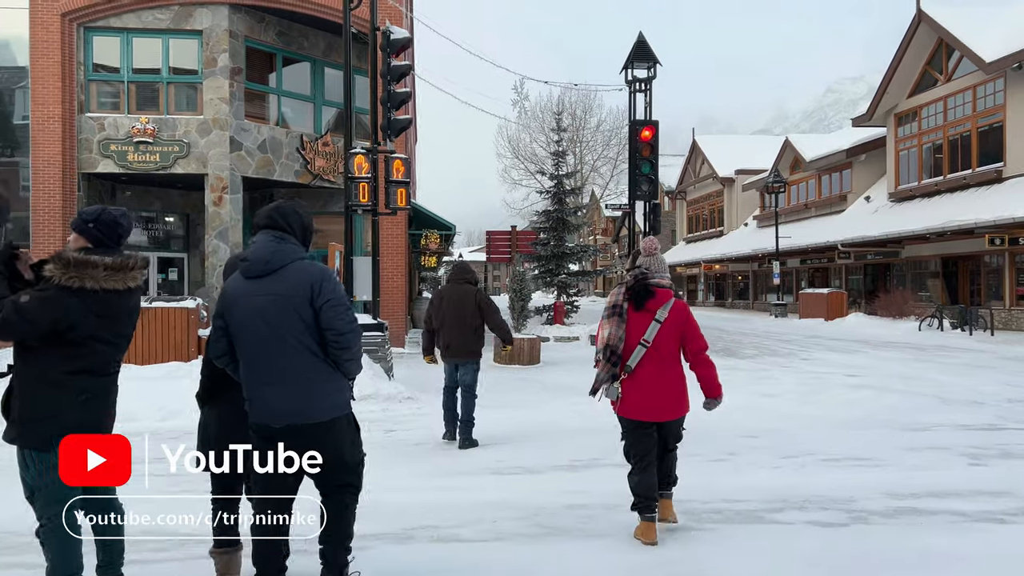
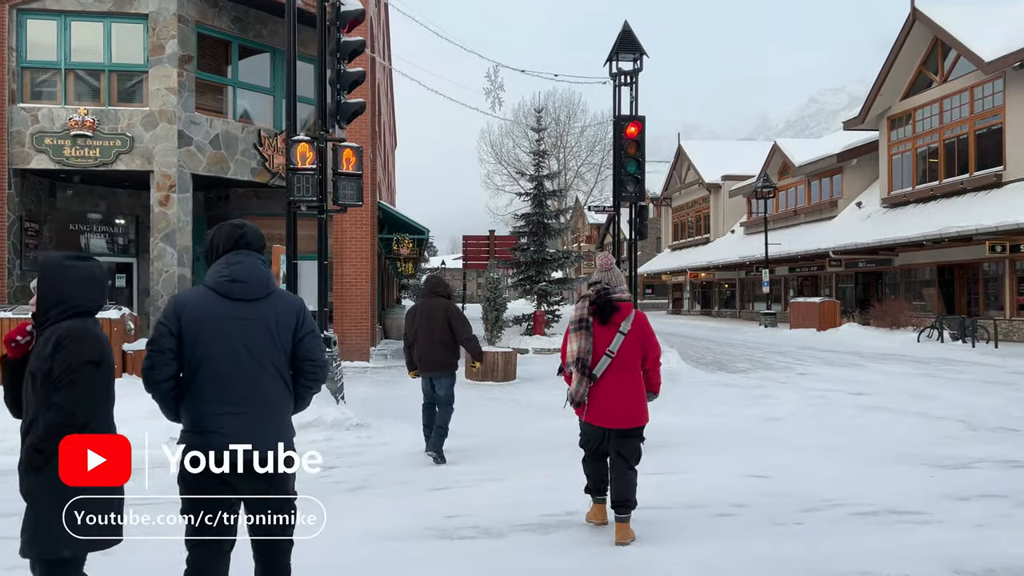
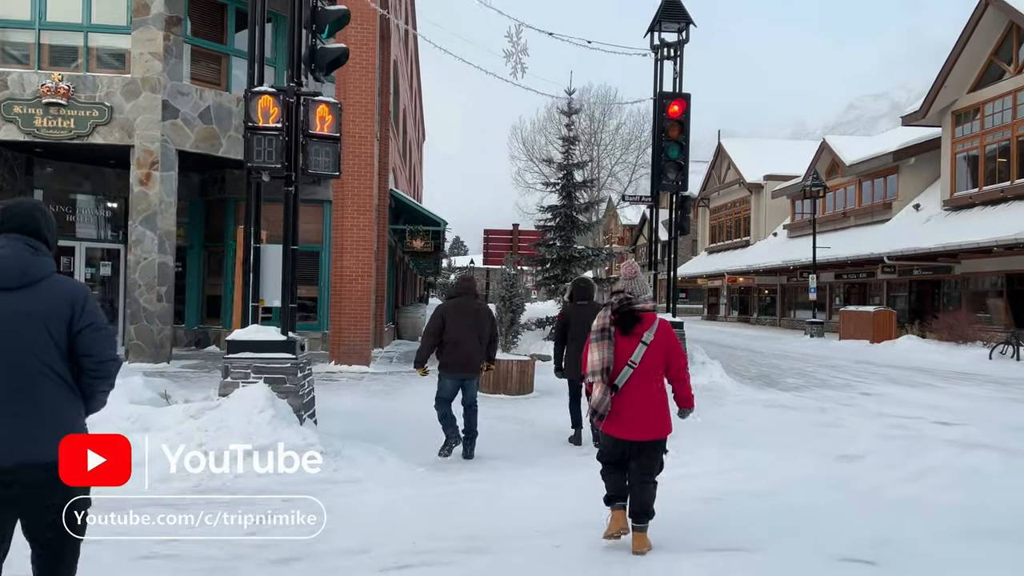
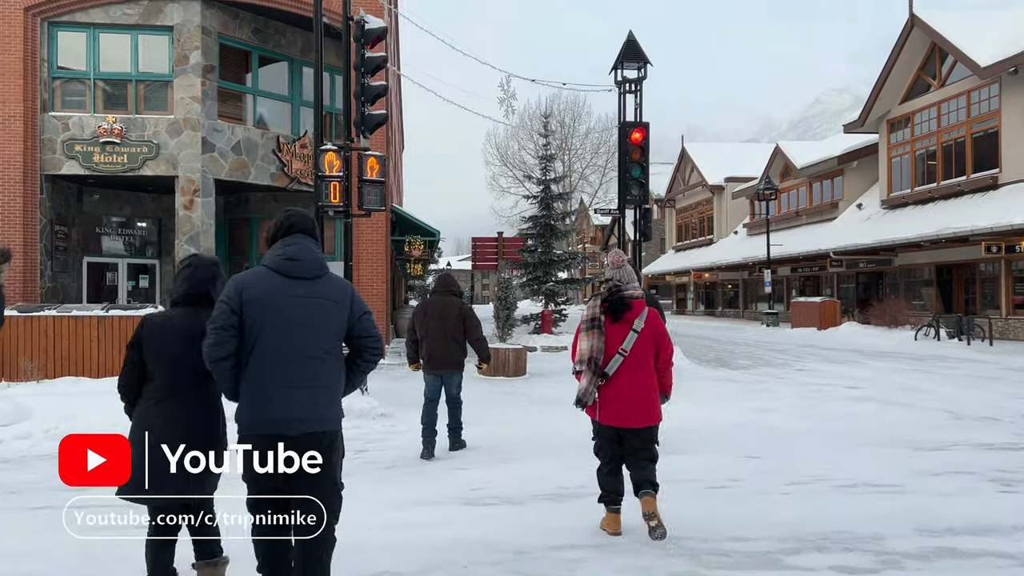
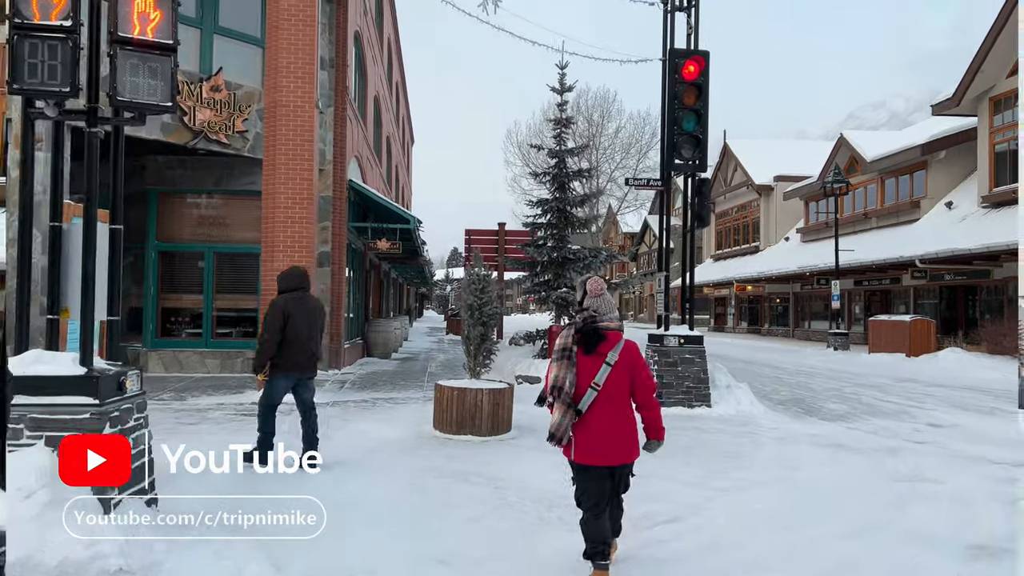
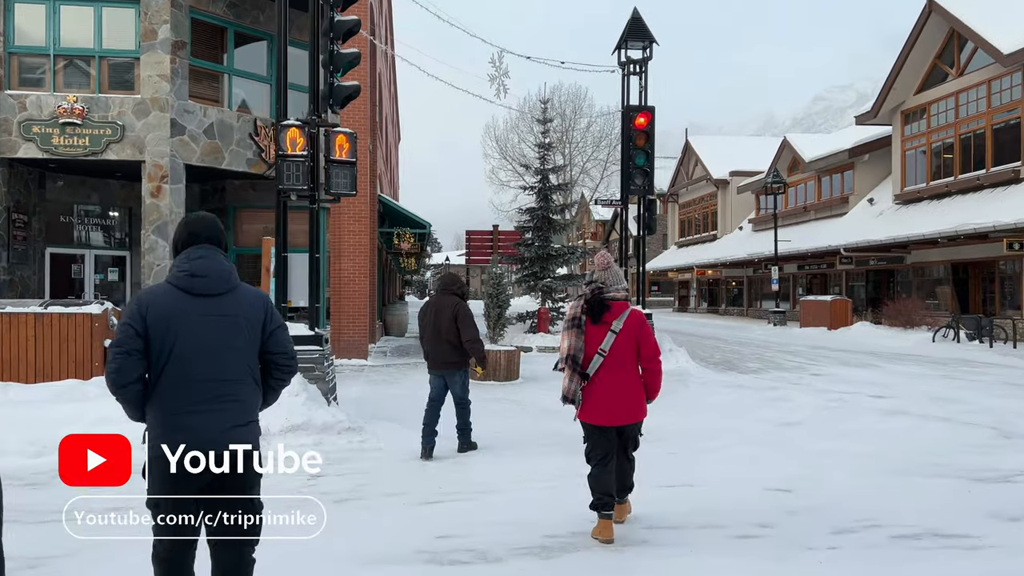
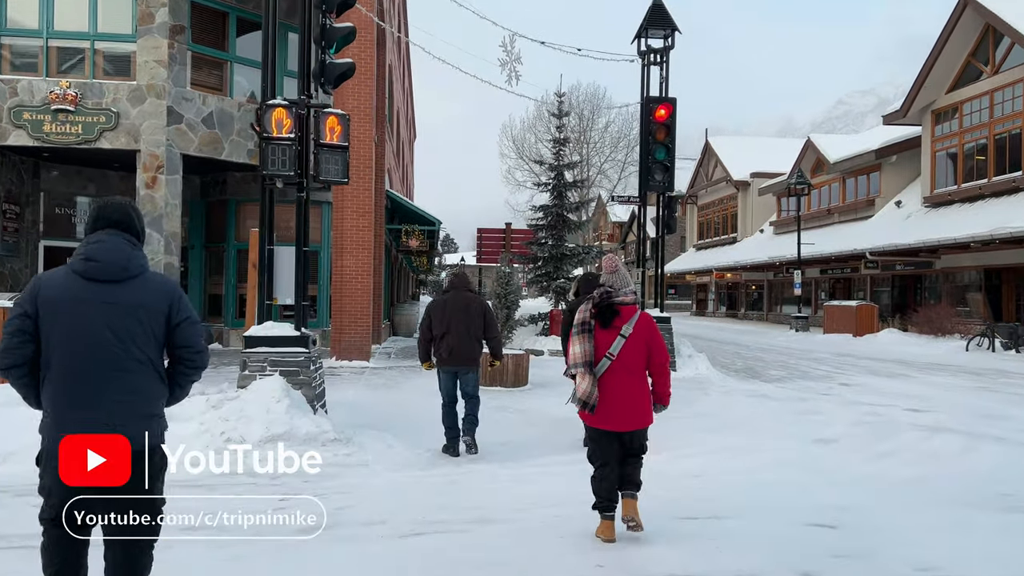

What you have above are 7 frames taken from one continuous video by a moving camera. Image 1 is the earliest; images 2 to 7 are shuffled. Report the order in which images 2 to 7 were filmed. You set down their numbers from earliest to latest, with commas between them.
4, 2, 6, 7, 3, 5
